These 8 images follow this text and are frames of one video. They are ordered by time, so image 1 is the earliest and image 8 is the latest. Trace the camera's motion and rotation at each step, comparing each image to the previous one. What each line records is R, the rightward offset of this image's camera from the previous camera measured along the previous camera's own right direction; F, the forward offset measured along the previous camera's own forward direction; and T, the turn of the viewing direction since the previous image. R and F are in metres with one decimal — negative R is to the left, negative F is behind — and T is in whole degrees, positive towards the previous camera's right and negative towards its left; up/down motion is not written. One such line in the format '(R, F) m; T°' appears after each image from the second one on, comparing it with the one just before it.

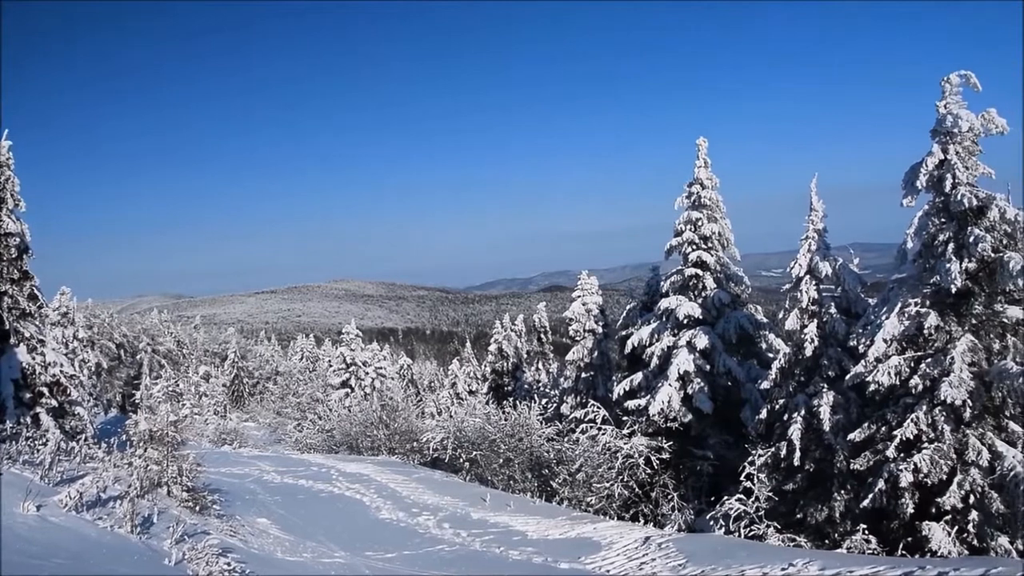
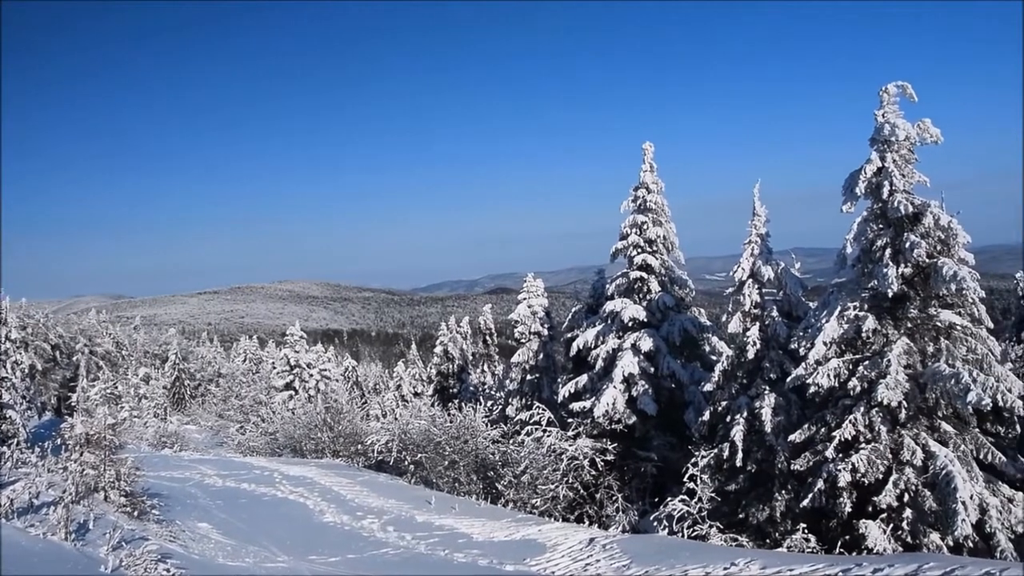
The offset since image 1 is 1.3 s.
(+0.5, +0.1) m; +3°
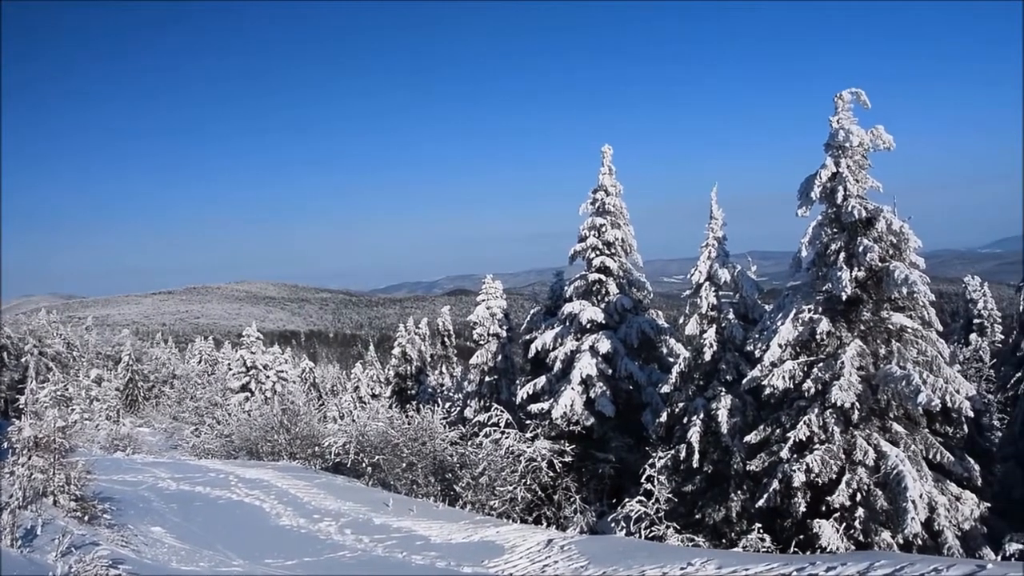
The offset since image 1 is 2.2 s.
(+0.4, 0.0) m; +2°
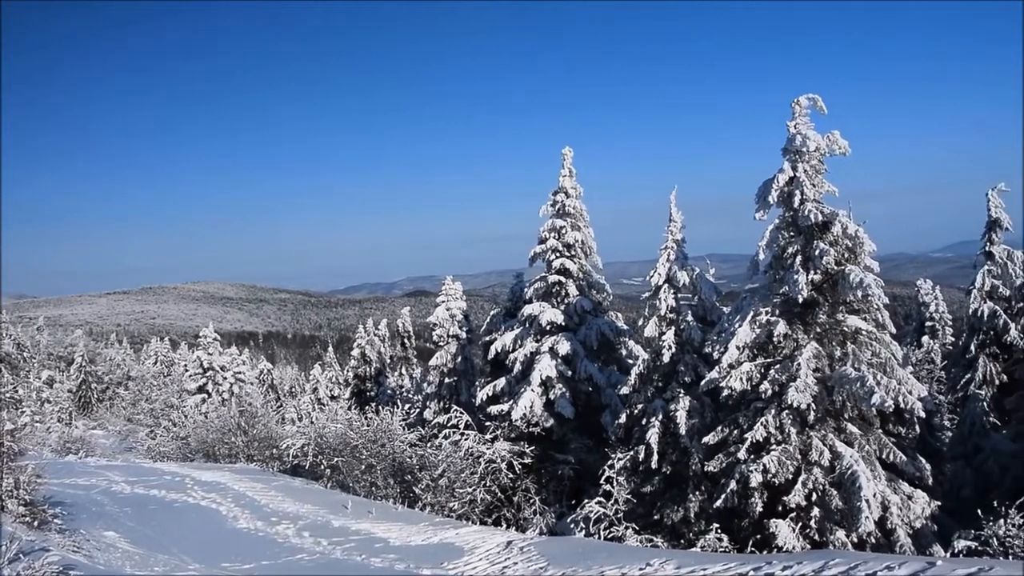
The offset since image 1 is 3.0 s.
(+0.4, 0.0) m; +2°
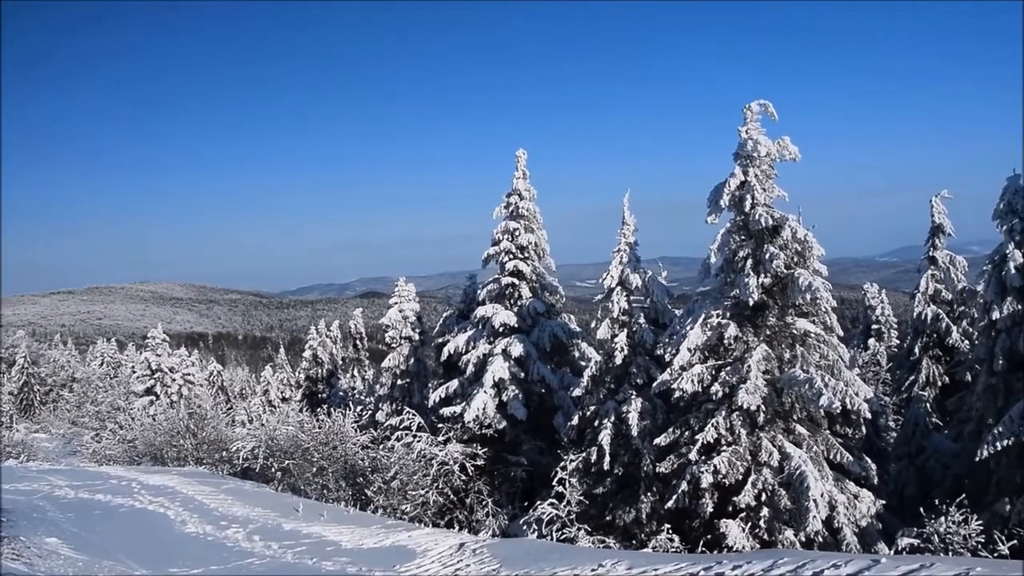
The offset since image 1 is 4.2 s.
(+0.4, 0.0) m; +2°
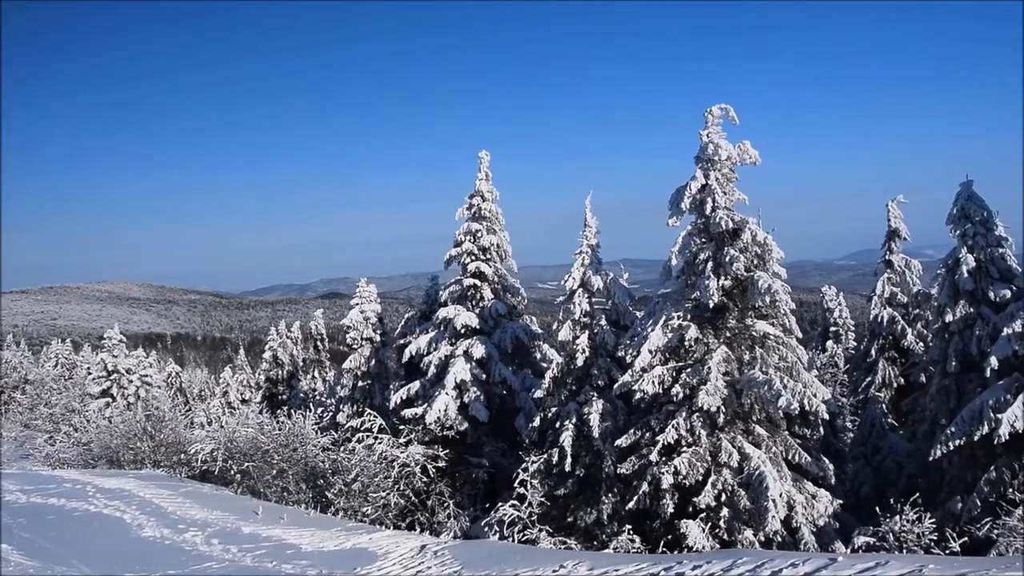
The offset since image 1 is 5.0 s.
(+0.4, 0.0) m; +2°
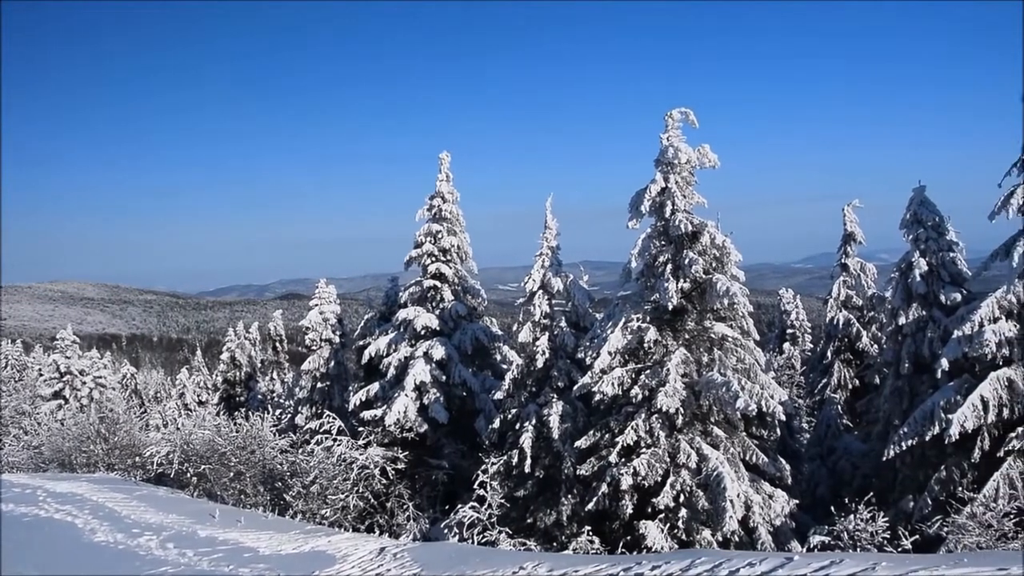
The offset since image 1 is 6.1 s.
(+0.4, 0.0) m; +2°
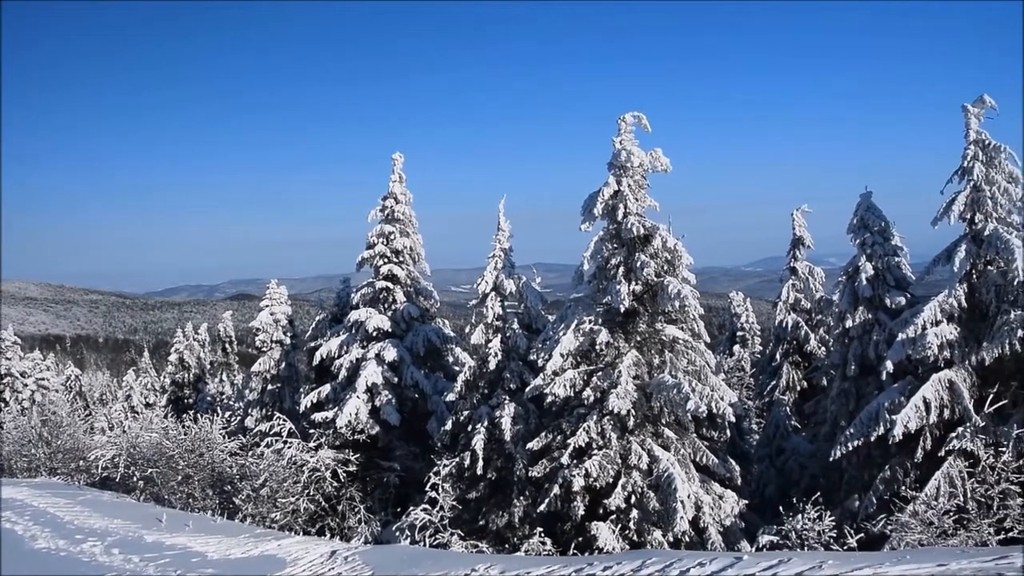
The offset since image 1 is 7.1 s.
(+0.5, -0.1) m; +2°
